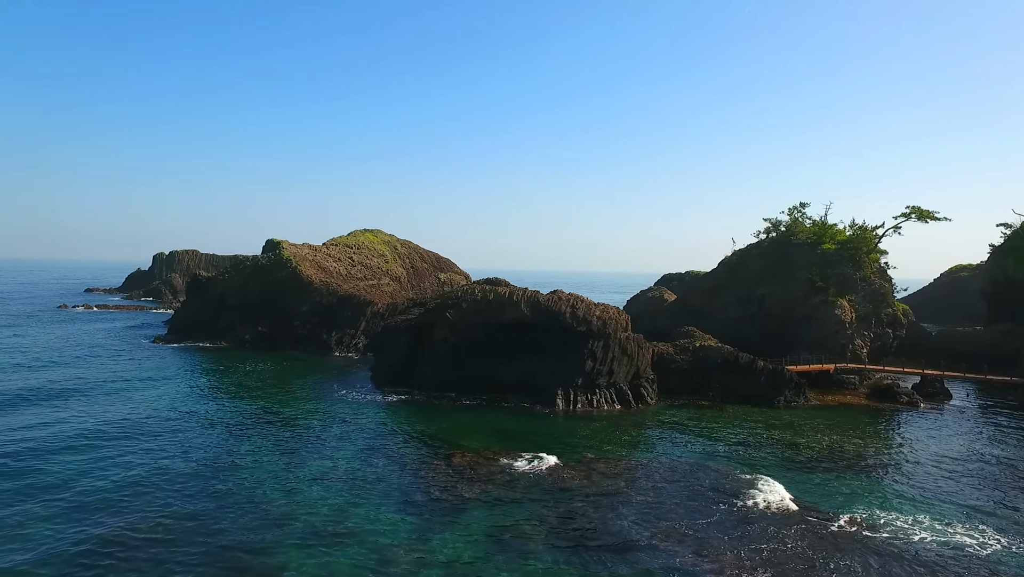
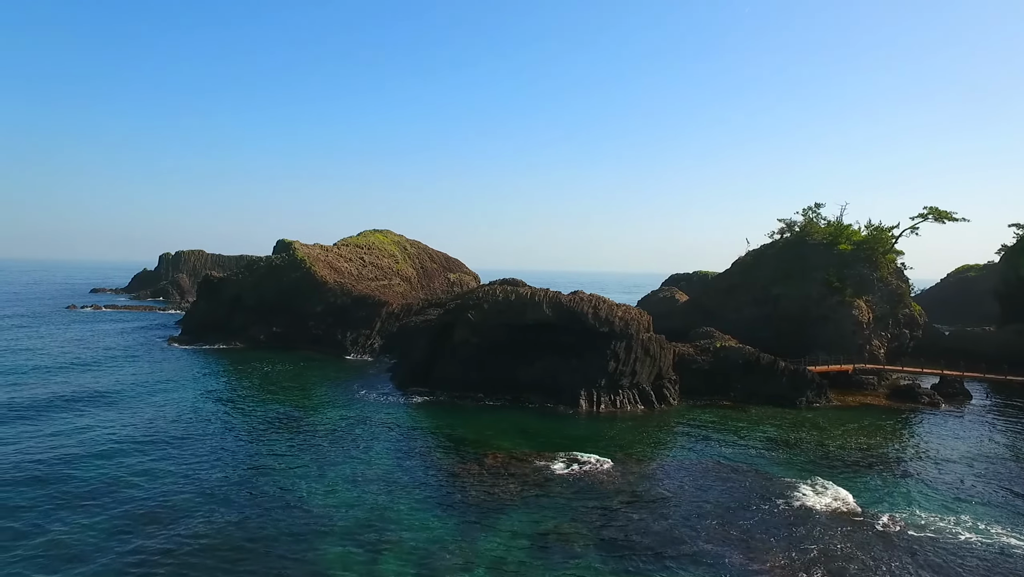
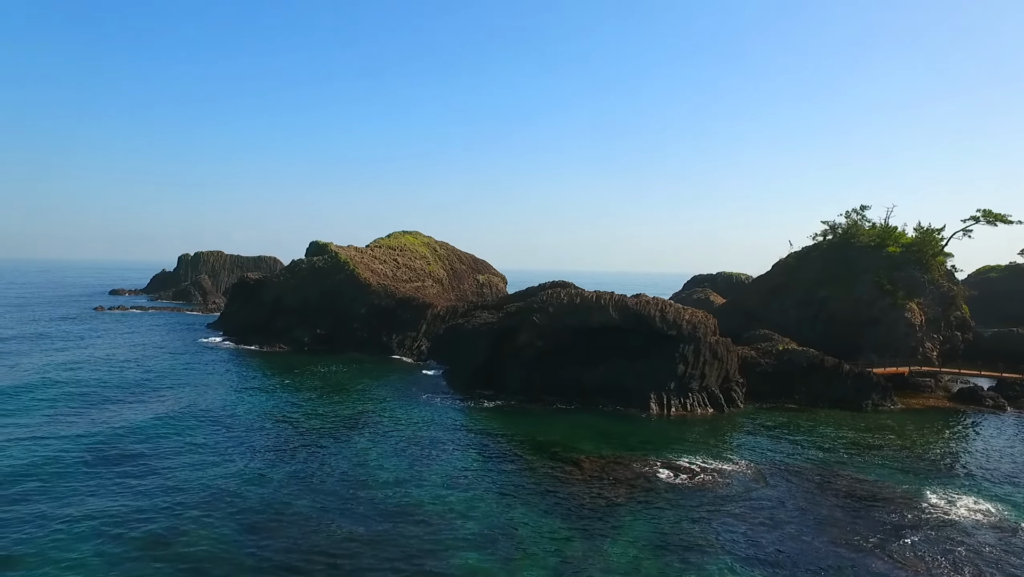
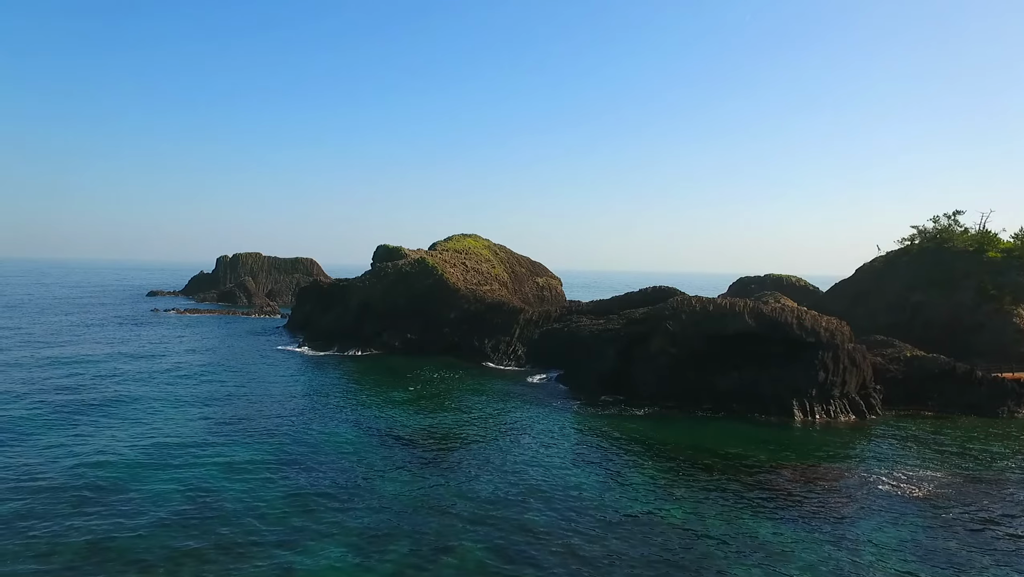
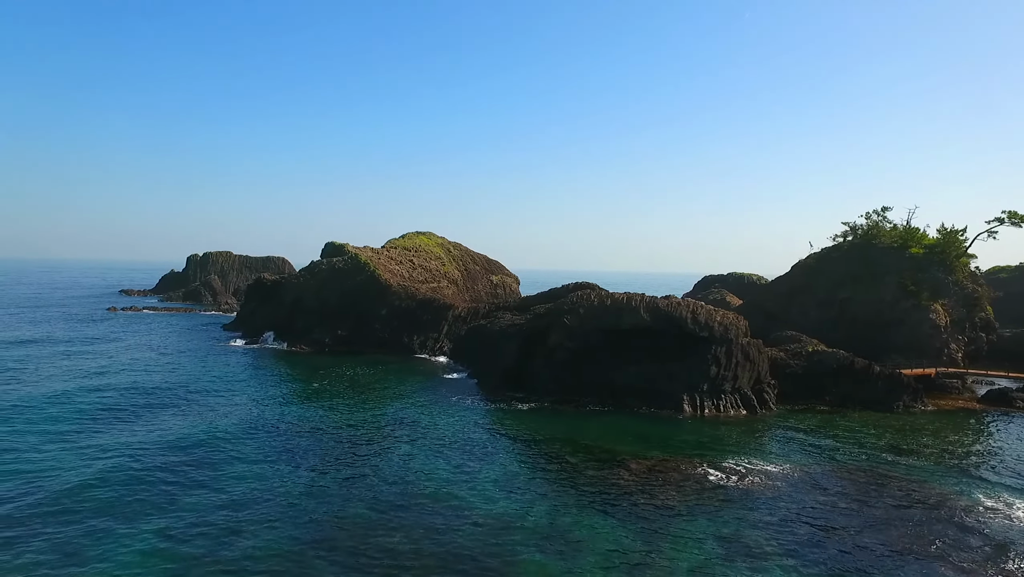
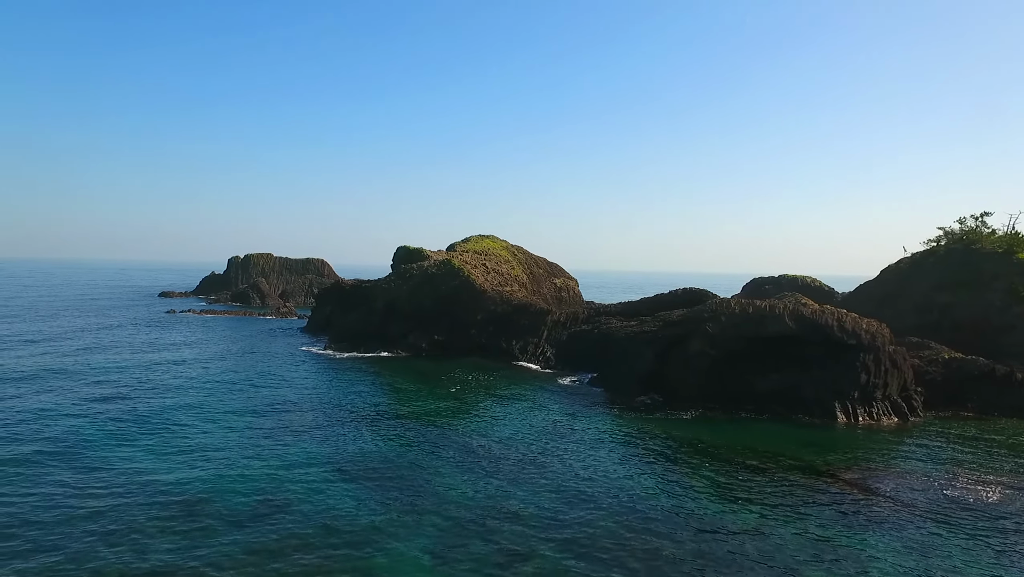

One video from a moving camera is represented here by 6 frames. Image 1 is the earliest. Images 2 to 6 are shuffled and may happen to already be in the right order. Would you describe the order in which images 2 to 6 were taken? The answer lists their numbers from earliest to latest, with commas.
2, 3, 5, 4, 6
